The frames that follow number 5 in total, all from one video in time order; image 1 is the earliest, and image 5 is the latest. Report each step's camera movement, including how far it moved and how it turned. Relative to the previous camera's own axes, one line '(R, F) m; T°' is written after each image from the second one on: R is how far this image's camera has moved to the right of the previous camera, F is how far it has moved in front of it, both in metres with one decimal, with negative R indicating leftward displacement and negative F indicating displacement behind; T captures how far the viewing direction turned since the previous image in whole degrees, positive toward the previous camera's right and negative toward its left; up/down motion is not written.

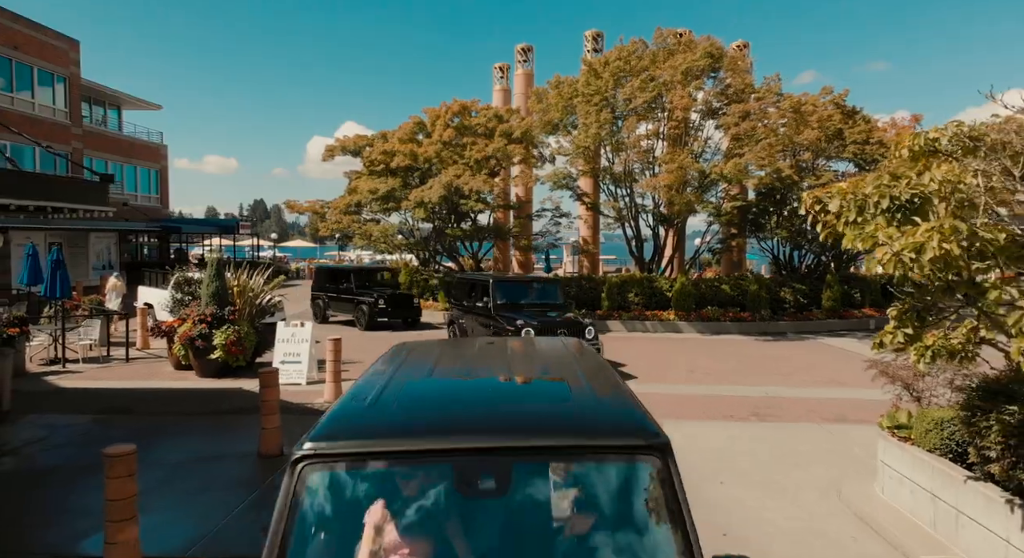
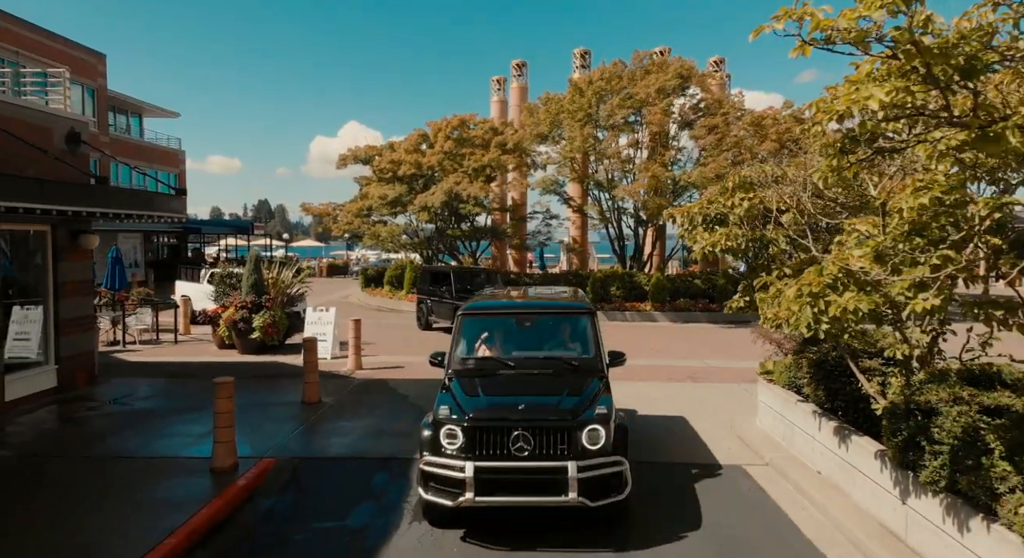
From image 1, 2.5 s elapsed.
(+0.3, -2.0) m; 0°
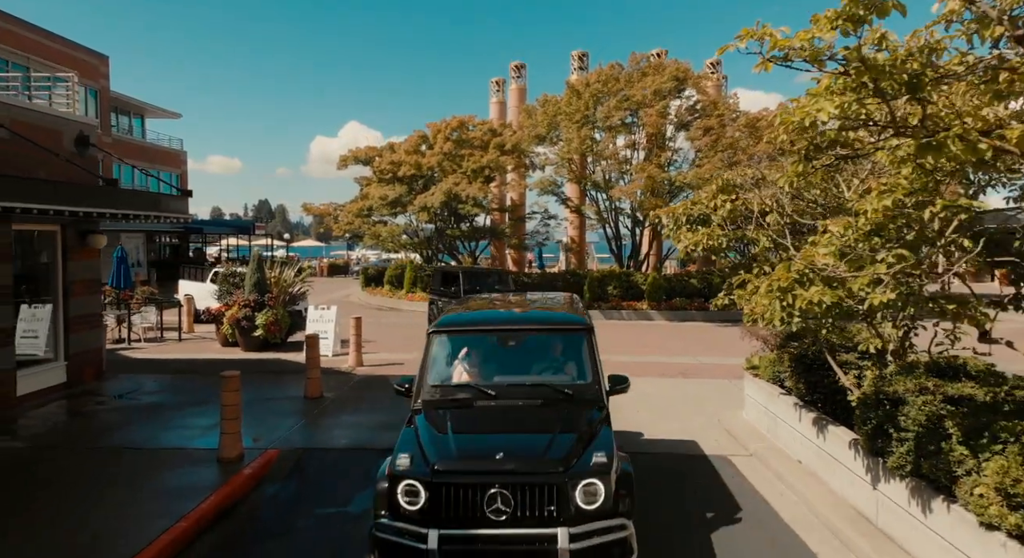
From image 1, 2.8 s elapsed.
(+0.1, -0.3) m; 0°
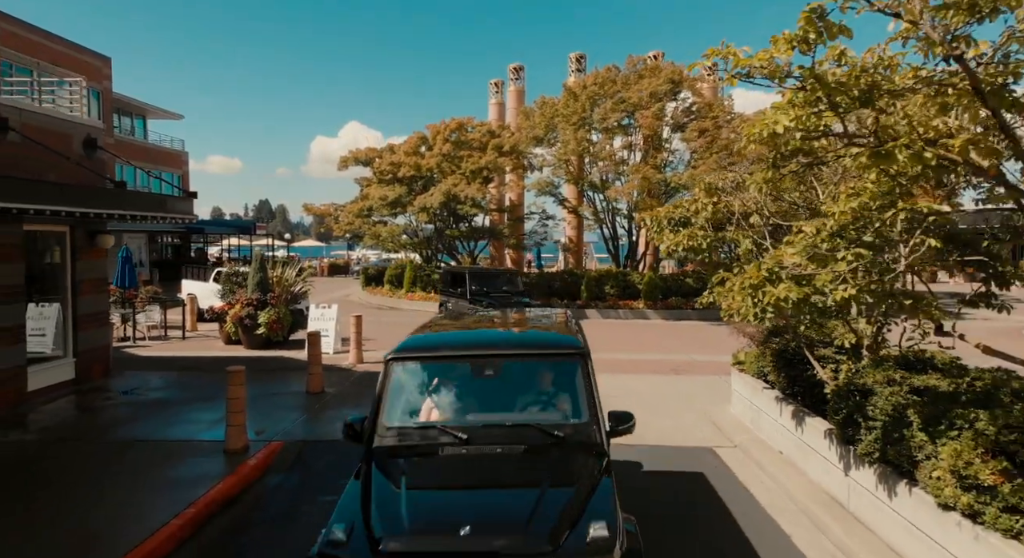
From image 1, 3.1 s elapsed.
(+0.1, -0.3) m; 0°
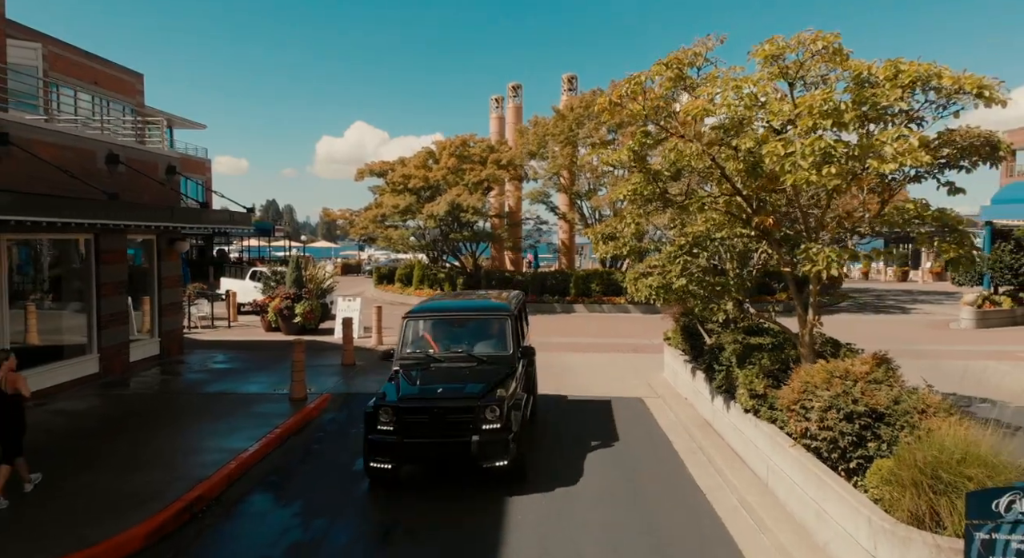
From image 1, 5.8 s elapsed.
(+0.3, -2.6) m; -1°
